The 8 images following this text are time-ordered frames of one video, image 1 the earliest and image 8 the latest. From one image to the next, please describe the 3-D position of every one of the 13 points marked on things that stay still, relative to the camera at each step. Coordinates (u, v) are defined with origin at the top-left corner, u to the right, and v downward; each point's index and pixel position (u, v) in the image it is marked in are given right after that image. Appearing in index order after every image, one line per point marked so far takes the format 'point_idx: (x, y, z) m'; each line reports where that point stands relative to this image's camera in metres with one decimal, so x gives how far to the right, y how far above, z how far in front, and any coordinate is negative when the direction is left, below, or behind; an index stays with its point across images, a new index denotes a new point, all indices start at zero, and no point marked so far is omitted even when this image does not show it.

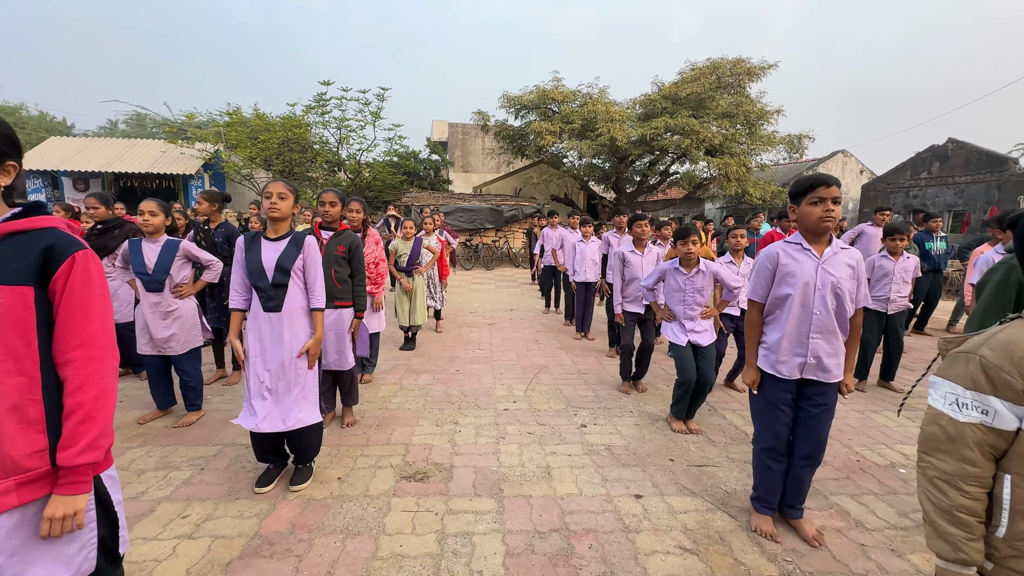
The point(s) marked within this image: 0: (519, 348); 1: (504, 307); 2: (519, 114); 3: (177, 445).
0: (+0.1, -0.8, +6.2) m
1: (-0.2, -0.4, +9.1) m
2: (+0.3, +6.9, +18.0) m
3: (-2.4, -1.1, +3.3) m
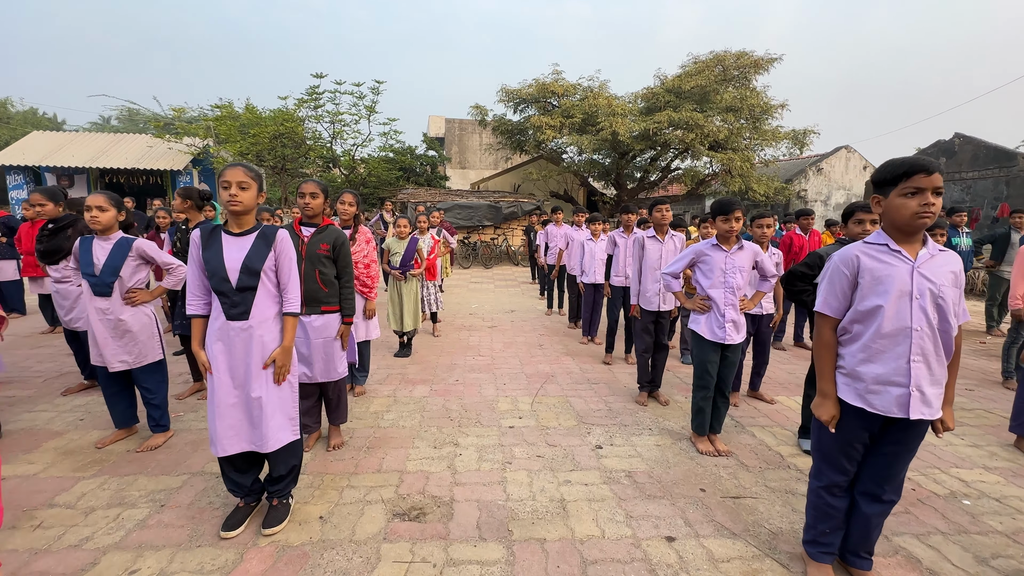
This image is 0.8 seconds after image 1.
0: (+0.1, -0.8, +5.8) m
1: (-0.2, -0.4, +8.7) m
2: (+0.2, +6.9, +17.5) m
3: (-2.4, -1.2, +2.9) m
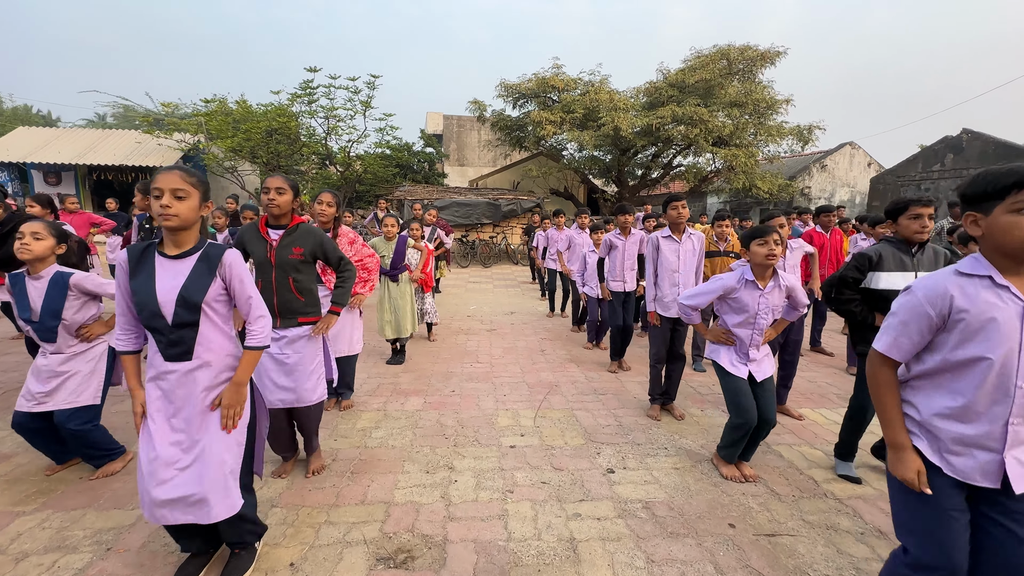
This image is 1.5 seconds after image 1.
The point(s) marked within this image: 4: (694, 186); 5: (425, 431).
0: (+0.1, -0.9, +5.4) m
1: (-0.2, -0.4, +8.3) m
2: (+0.2, +6.9, +17.1) m
3: (-2.4, -1.2, +2.5) m
4: (+6.8, +3.8, +17.1) m
5: (-0.7, -1.1, +3.6) m
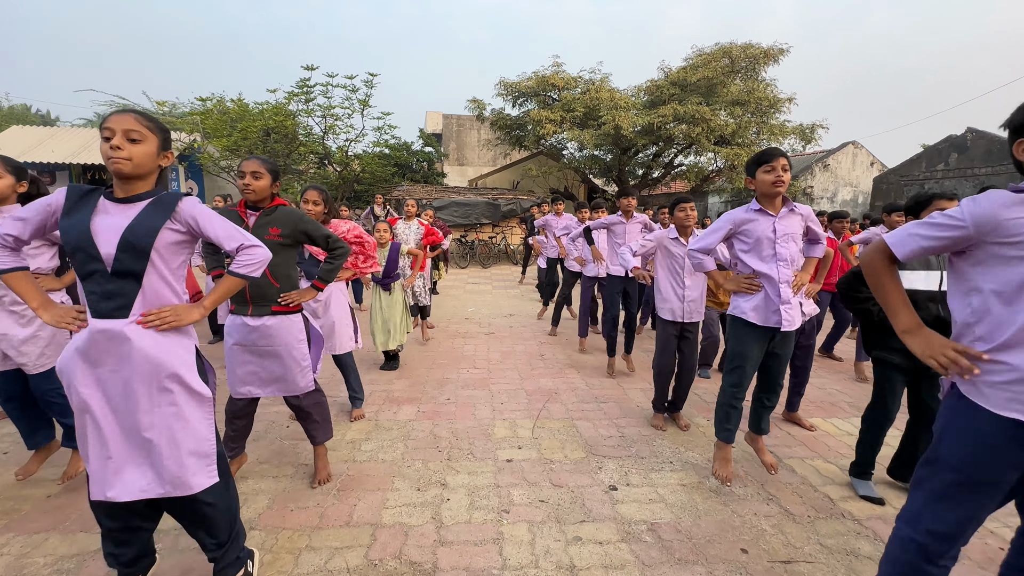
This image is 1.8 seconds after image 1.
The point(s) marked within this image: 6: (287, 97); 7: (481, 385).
0: (+0.1, -0.9, +5.3) m
1: (-0.2, -0.4, +8.2) m
2: (+0.2, +6.9, +17.0) m
3: (-2.4, -1.3, +2.4) m
4: (+6.8, +3.8, +16.9) m
5: (-0.7, -1.2, +3.4) m
6: (-7.3, +6.1, +14.7) m
7: (-0.3, -1.0, +4.7) m
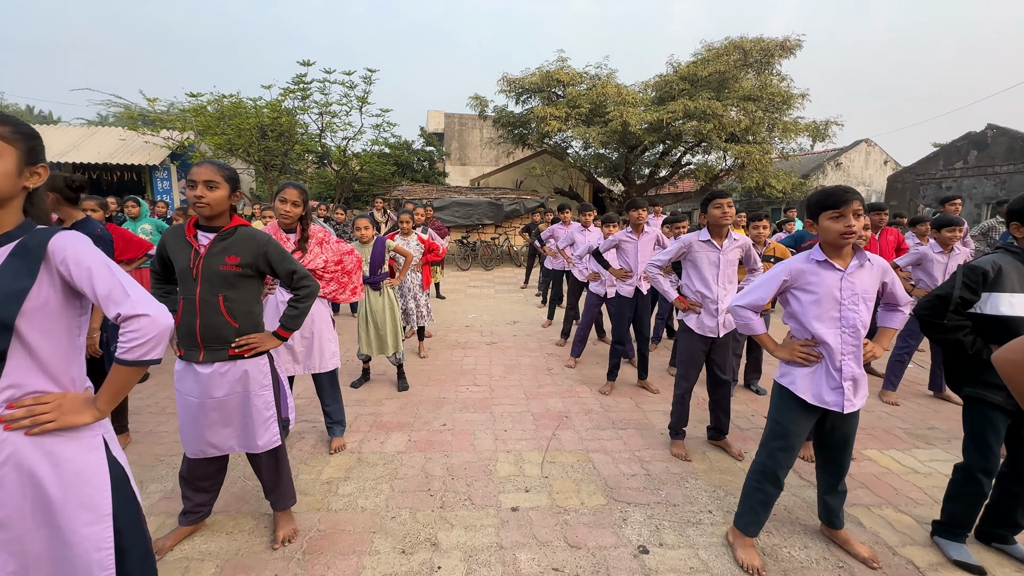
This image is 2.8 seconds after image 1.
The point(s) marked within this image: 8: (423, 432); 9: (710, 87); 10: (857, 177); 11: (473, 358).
0: (+0.2, -1.0, +4.7) m
1: (-0.1, -0.5, +7.6) m
2: (+0.3, +6.8, +16.4) m
3: (-2.4, -1.3, +1.8) m
4: (+6.9, +3.7, +16.3) m
5: (-0.7, -1.2, +2.9) m
6: (-7.2, +6.0, +14.2) m
7: (-0.3, -1.1, +4.1) m
8: (-0.7, -1.1, +3.6) m
9: (+6.4, +6.5, +14.8) m
10: (+14.9, +4.8, +19.7) m
11: (-0.5, -0.9, +5.6) m
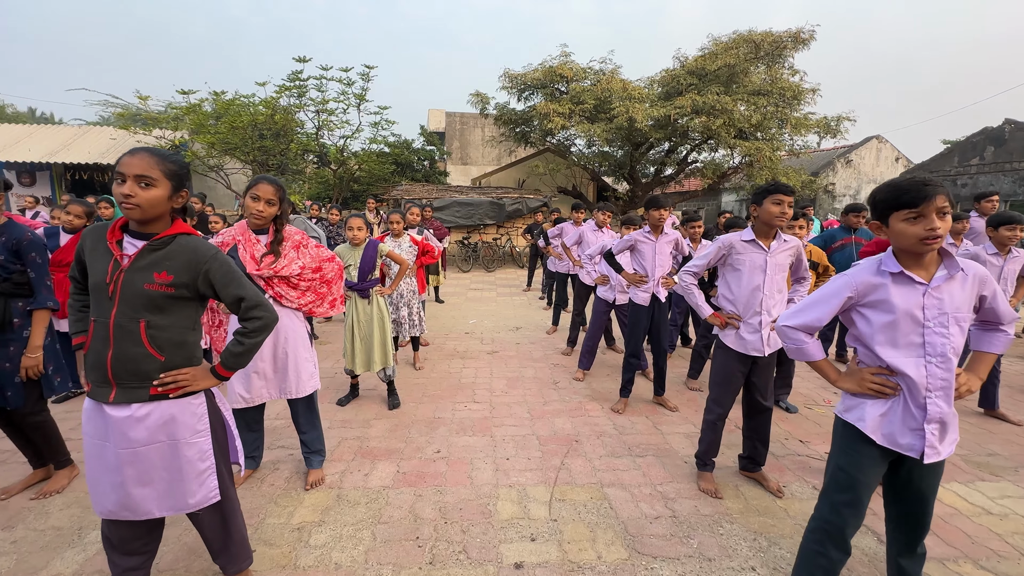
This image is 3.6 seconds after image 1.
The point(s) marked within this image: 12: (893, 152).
0: (+0.2, -1.0, +4.3) m
1: (-0.1, -0.6, +7.2) m
2: (+0.4, +6.8, +16.0) m
3: (-2.4, -1.4, +1.4) m
4: (+7.0, +3.7, +15.8) m
5: (-0.7, -1.3, +2.5) m
6: (-7.1, +6.0, +13.8) m
7: (-0.2, -1.1, +3.7) m
8: (-0.7, -1.2, +3.2) m
9: (+6.5, +6.5, +14.3) m
10: (+15.0, +4.8, +19.2) m
11: (-0.4, -0.9, +5.1) m
12: (+16.3, +5.8, +19.5) m
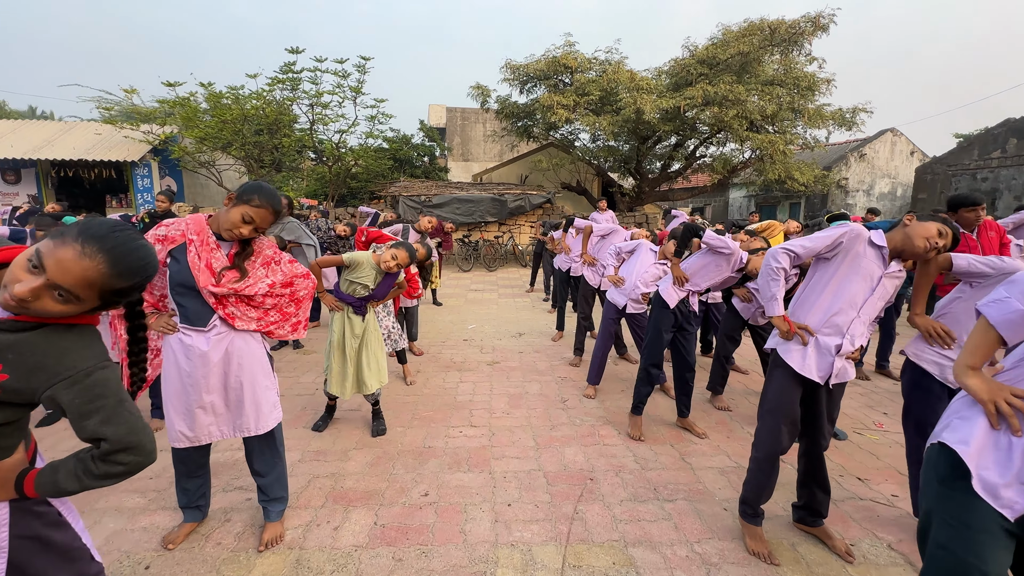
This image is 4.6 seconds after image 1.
0: (+0.2, -1.1, +3.7) m
1: (0.0, -0.6, +6.6) m
2: (+0.4, +6.8, +15.4) m
3: (-2.4, -1.5, +0.9) m
4: (+7.0, +3.7, +15.2) m
5: (-0.7, -1.4, +1.9) m
6: (-7.0, +5.9, +13.3) m
7: (-0.2, -1.2, +3.1) m
8: (-0.7, -1.3, +2.6) m
9: (+6.5, +6.5, +13.7) m
10: (+15.1, +4.8, +18.5) m
11: (-0.4, -1.0, +4.6) m
12: (+16.4, +5.9, +18.8) m
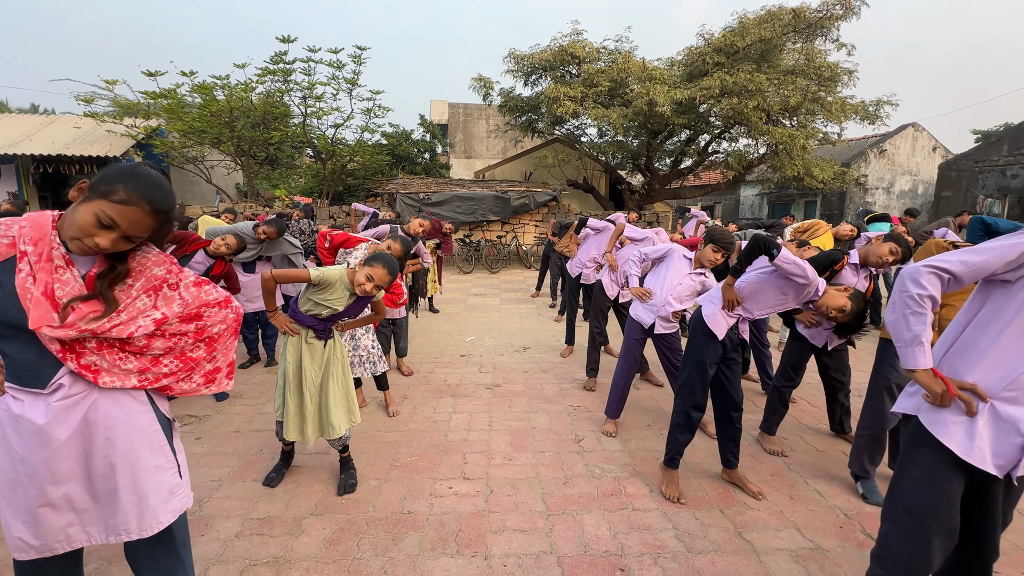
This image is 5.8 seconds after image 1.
0: (+0.2, -1.2, +3.0) m
1: (0.0, -0.7, +5.9) m
2: (+0.6, +6.7, +14.6) m
3: (-2.4, -1.6, +0.2) m
4: (+7.1, +3.6, +14.4) m
5: (-0.6, -1.5, +1.2) m
6: (-6.9, +5.9, +12.6) m
7: (-0.2, -1.3, +2.4) m
8: (-0.7, -1.4, +1.9) m
9: (+6.6, +6.4, +12.8) m
10: (+15.2, +4.7, +17.6) m
11: (-0.4, -1.1, +3.8) m
12: (+16.5, +5.8, +17.9) m
